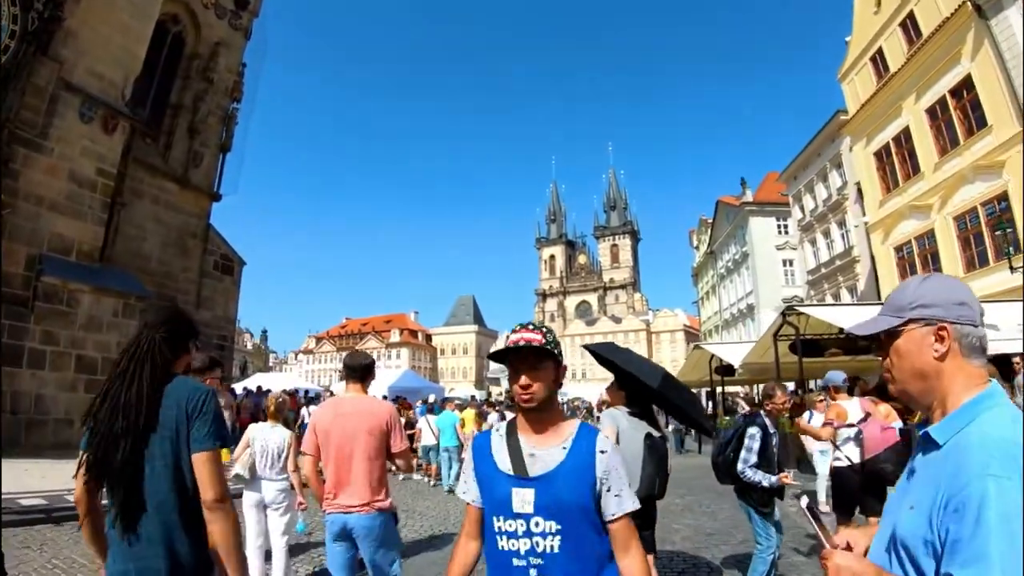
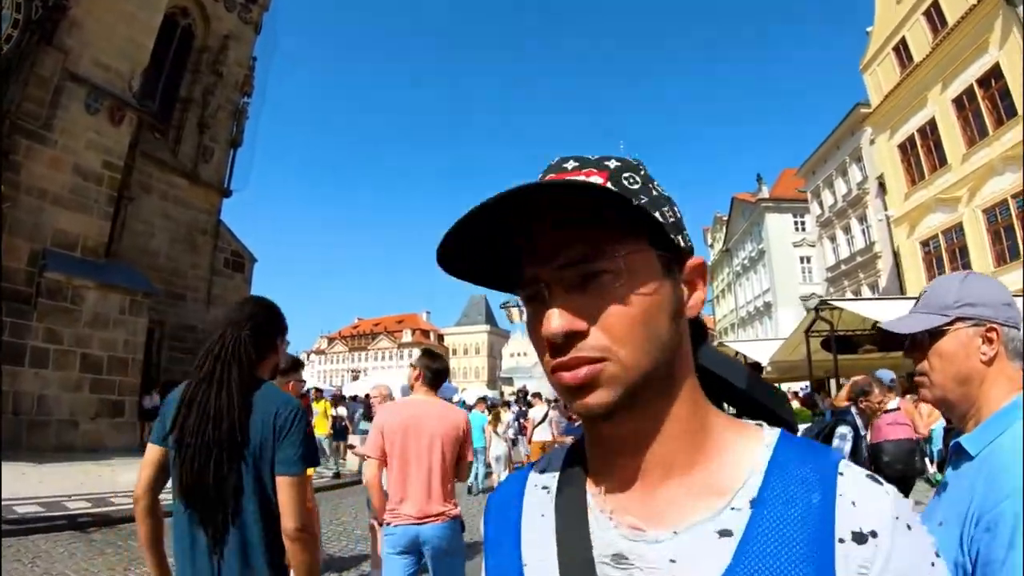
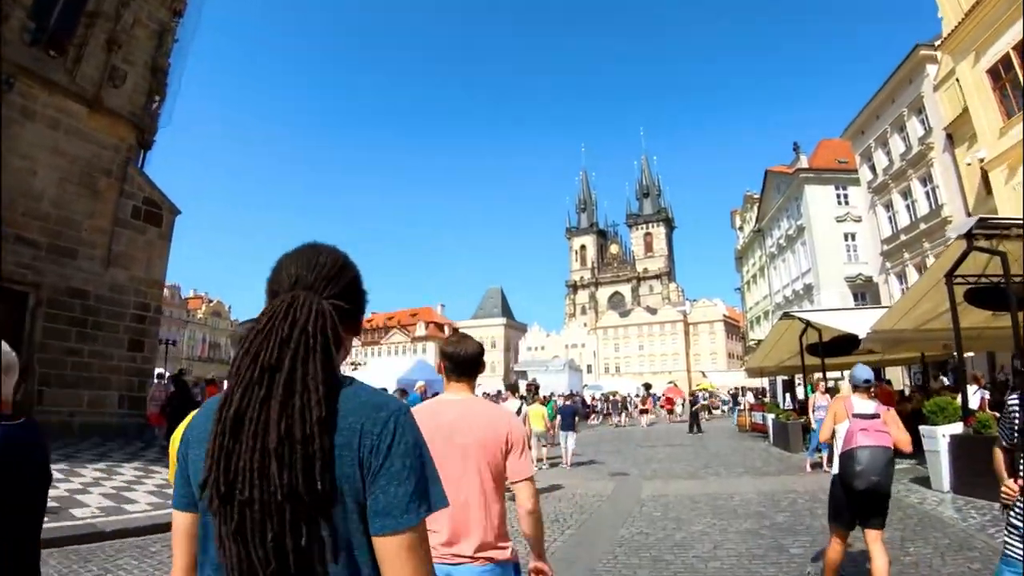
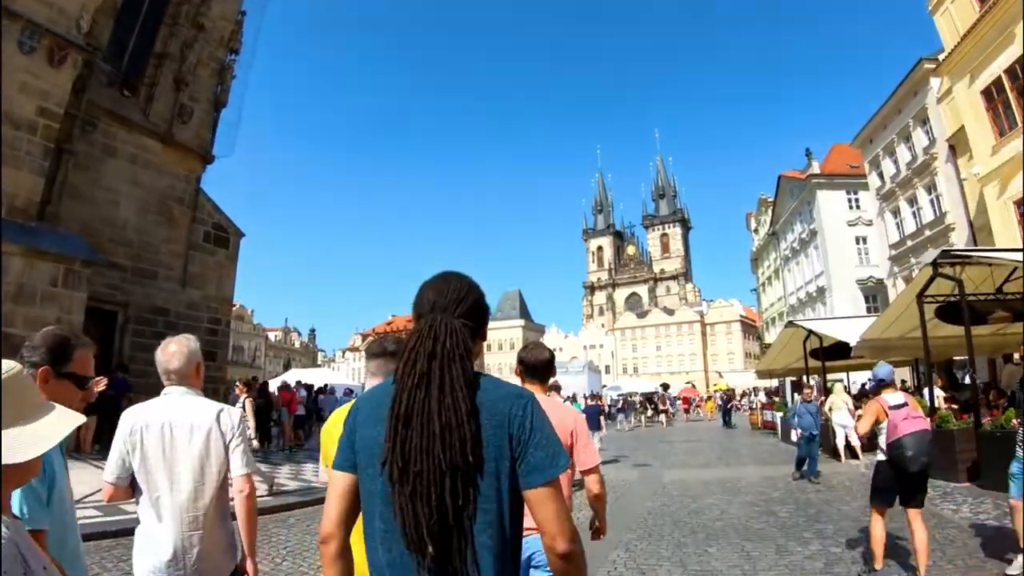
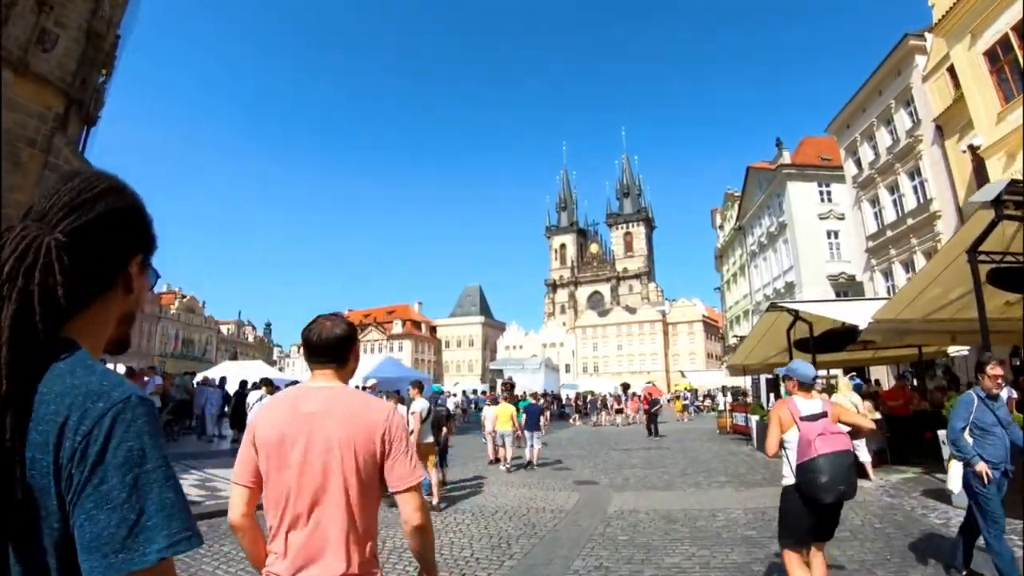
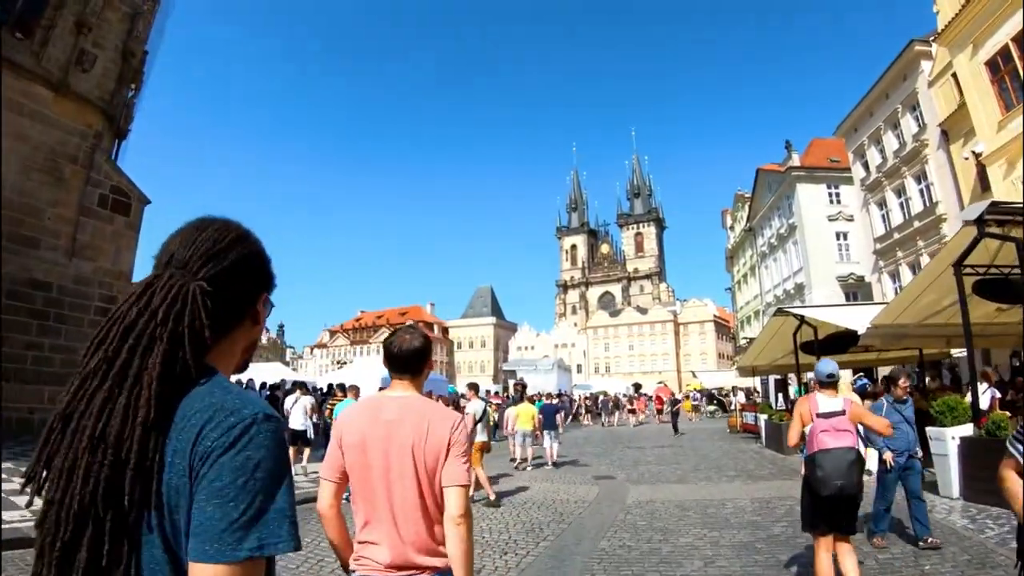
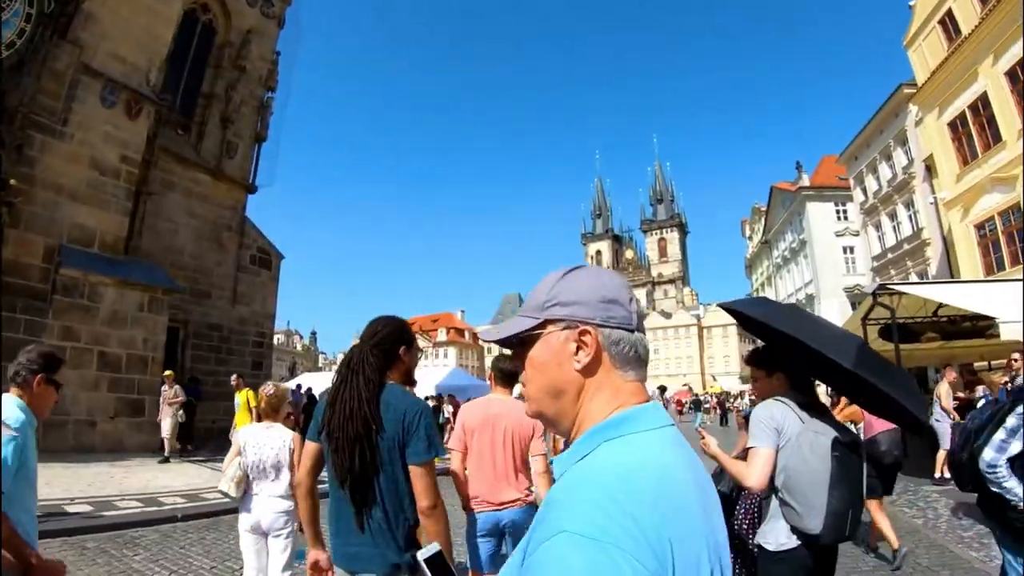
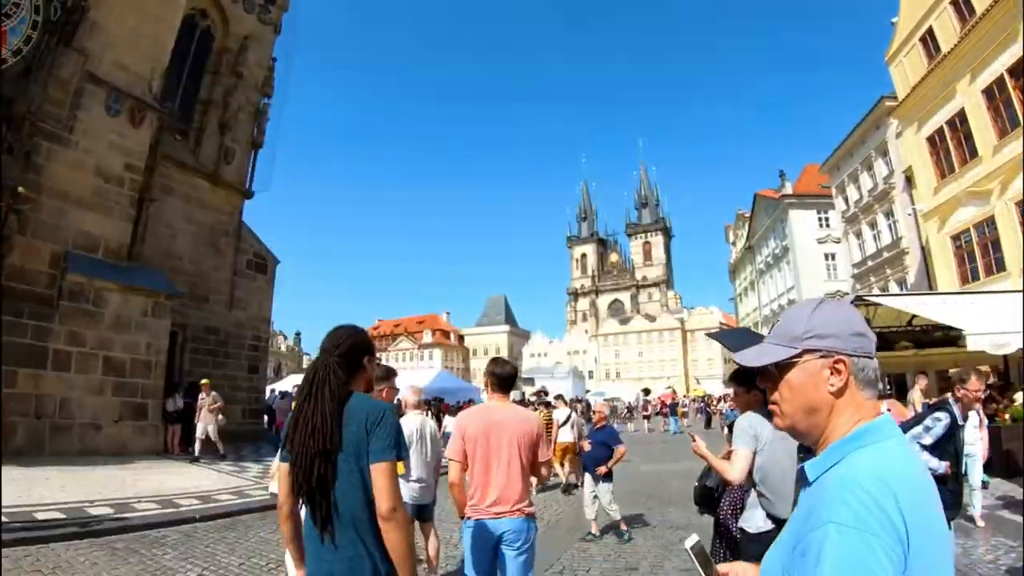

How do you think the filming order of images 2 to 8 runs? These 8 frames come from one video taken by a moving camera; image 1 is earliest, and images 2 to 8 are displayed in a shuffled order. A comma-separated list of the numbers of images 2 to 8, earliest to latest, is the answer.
2, 8, 7, 4, 3, 6, 5
